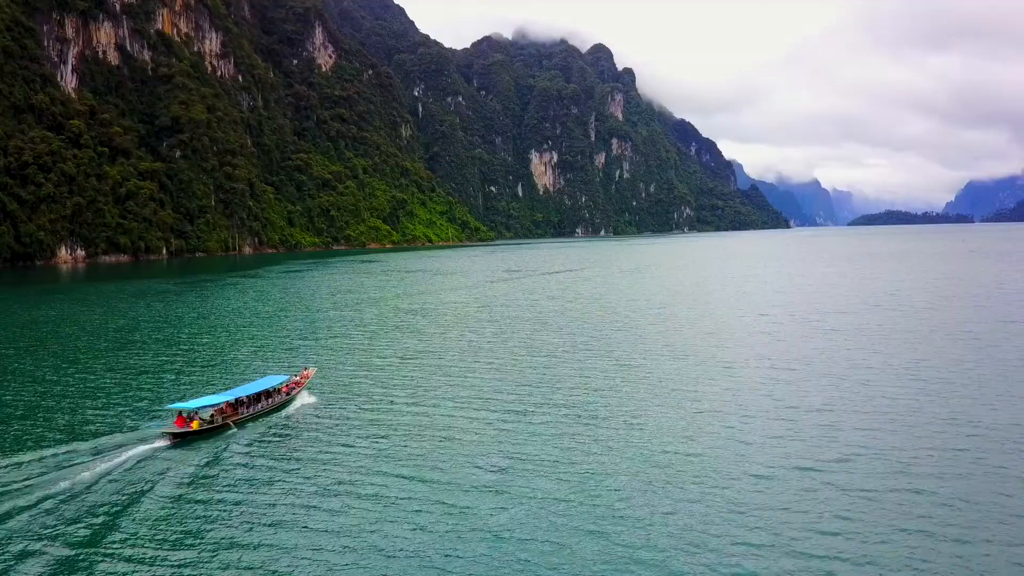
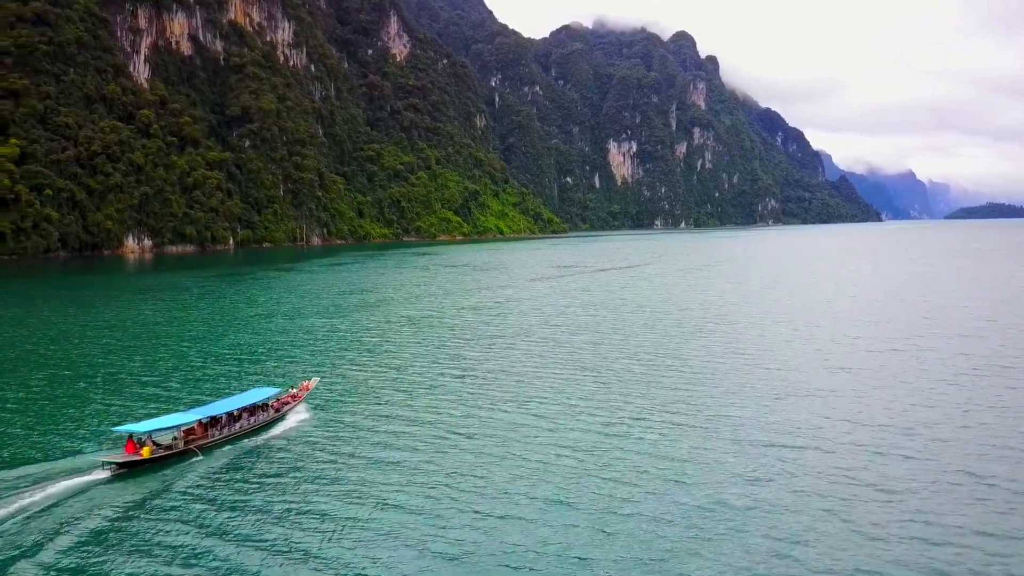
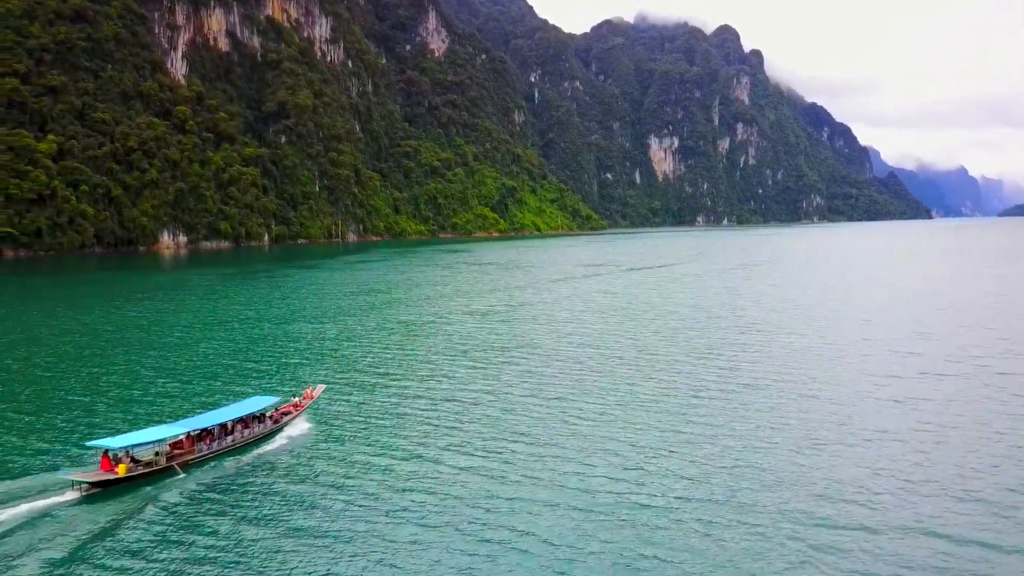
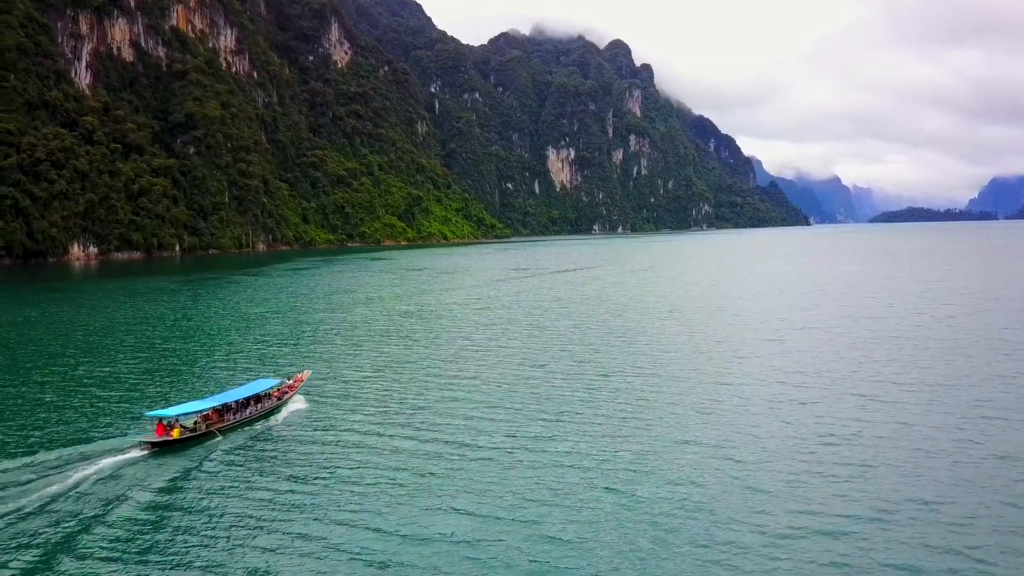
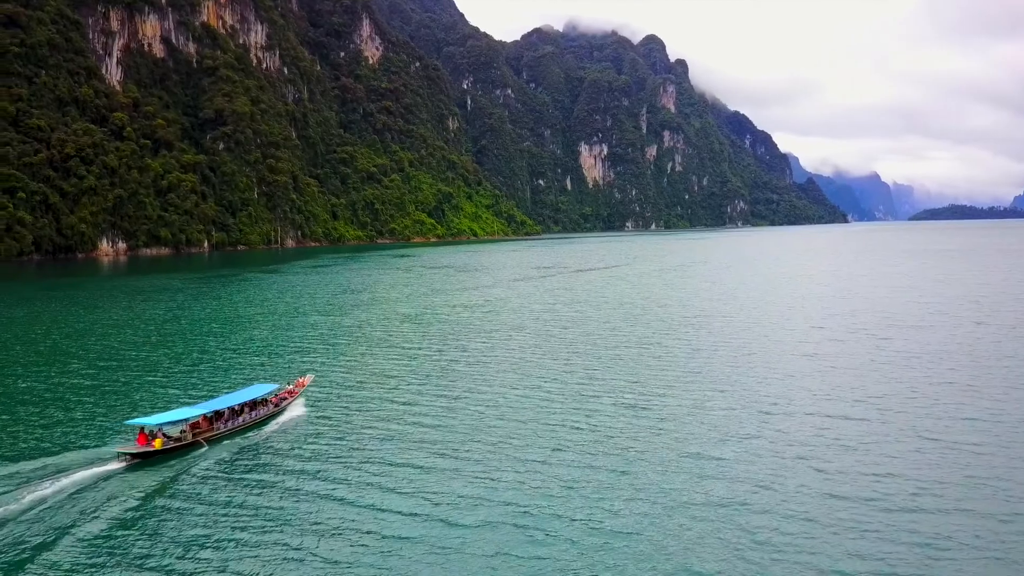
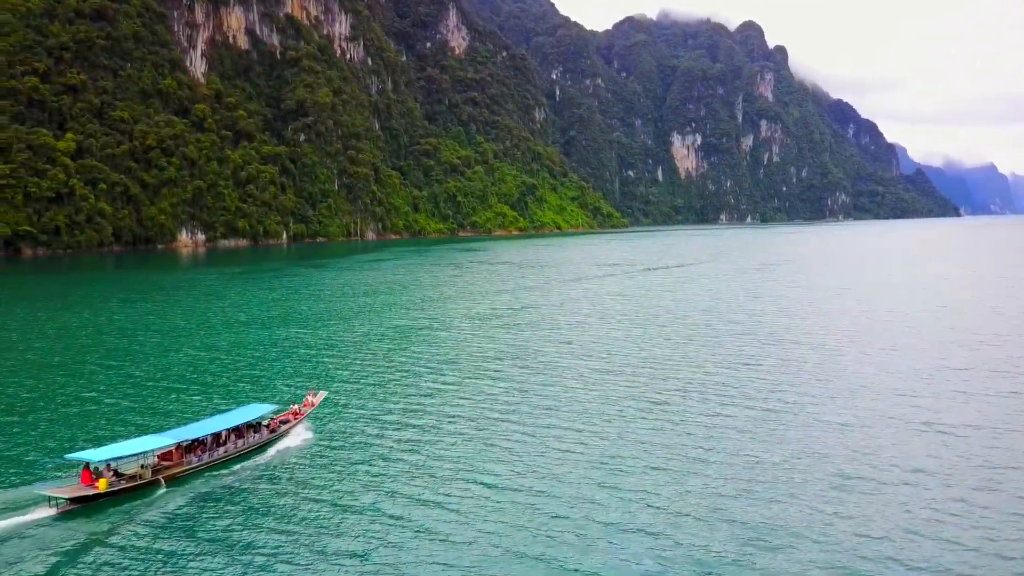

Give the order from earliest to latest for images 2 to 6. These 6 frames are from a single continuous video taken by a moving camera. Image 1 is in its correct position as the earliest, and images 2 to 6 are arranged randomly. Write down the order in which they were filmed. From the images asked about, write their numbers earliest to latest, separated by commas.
4, 5, 2, 3, 6
